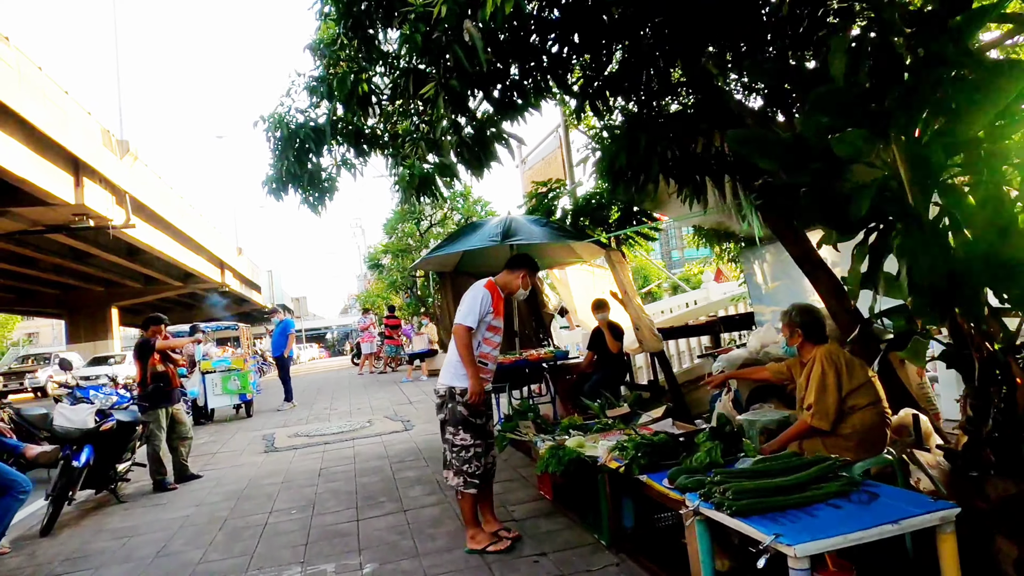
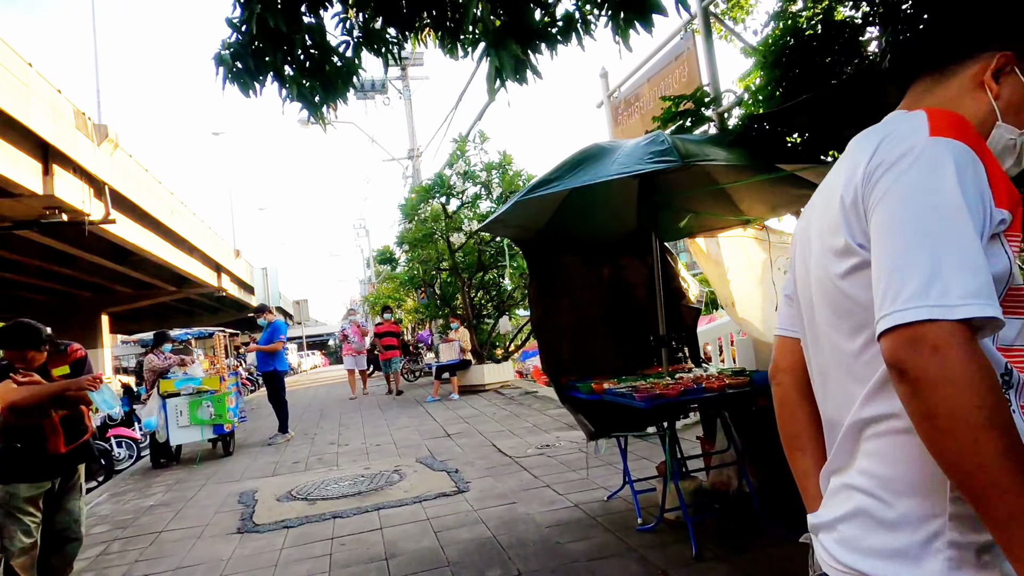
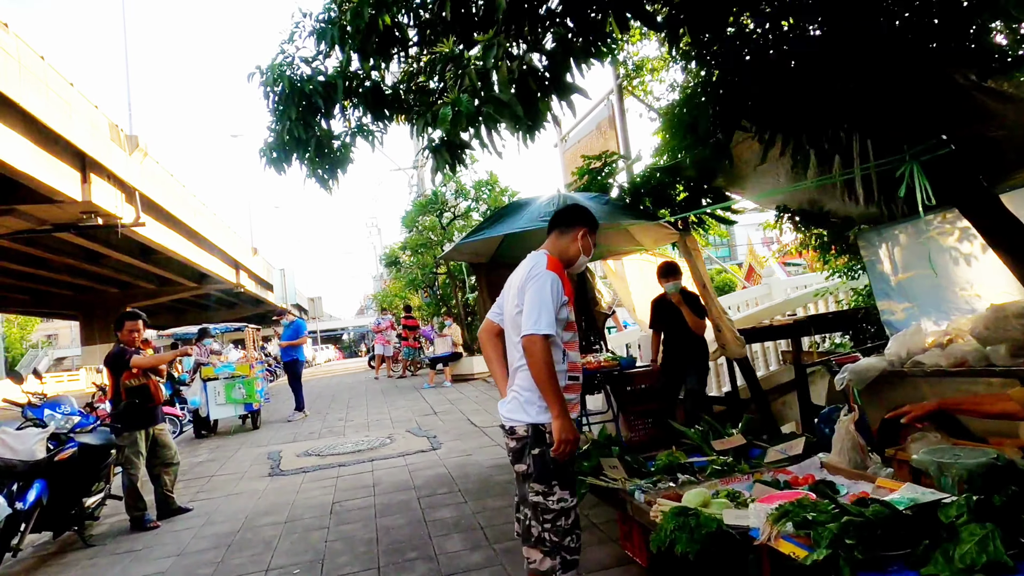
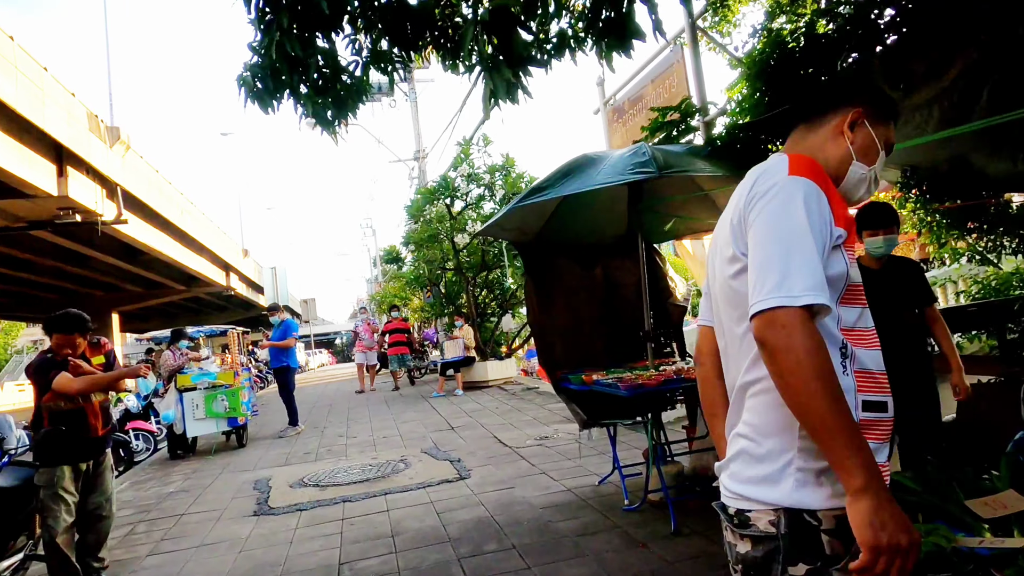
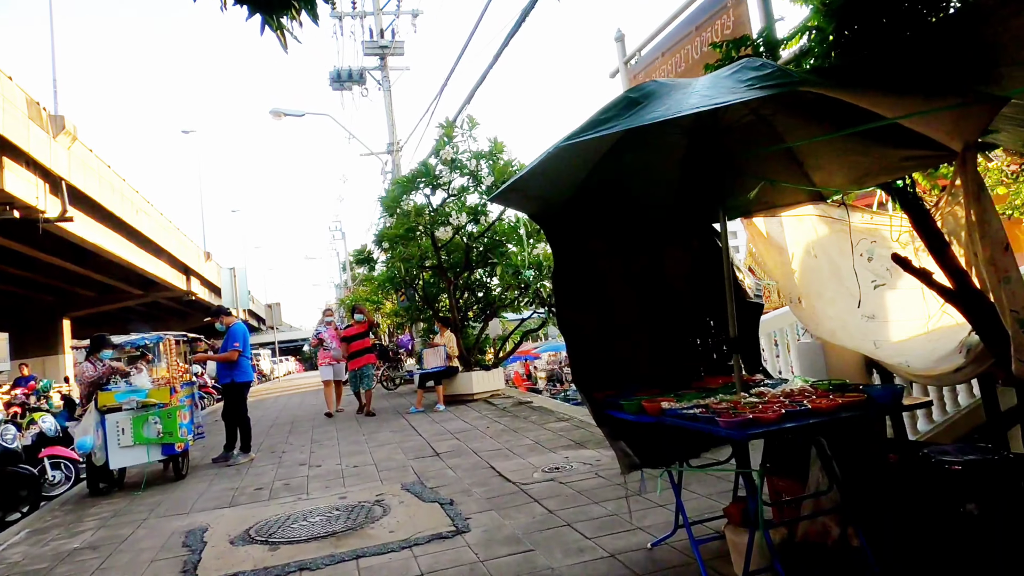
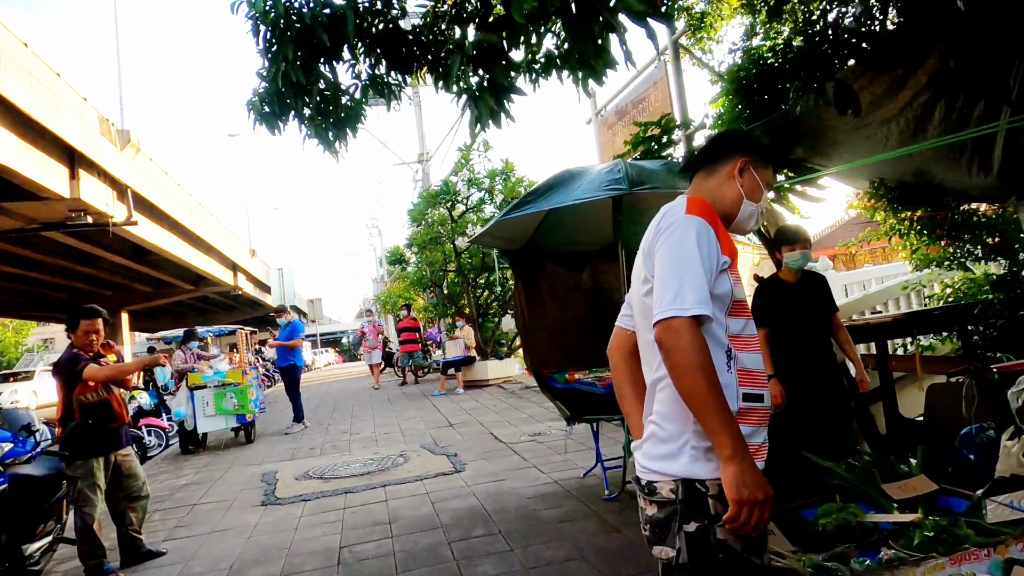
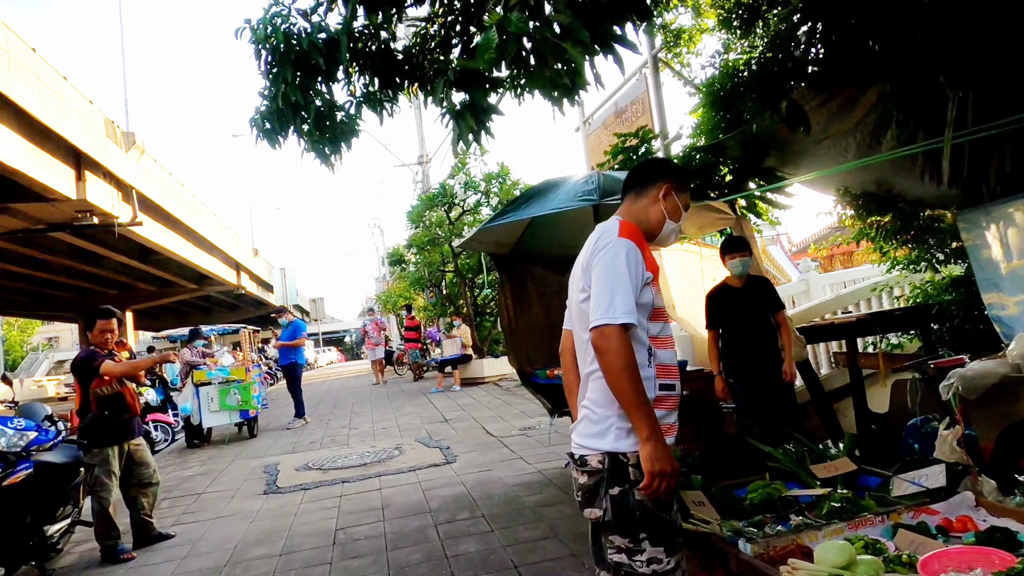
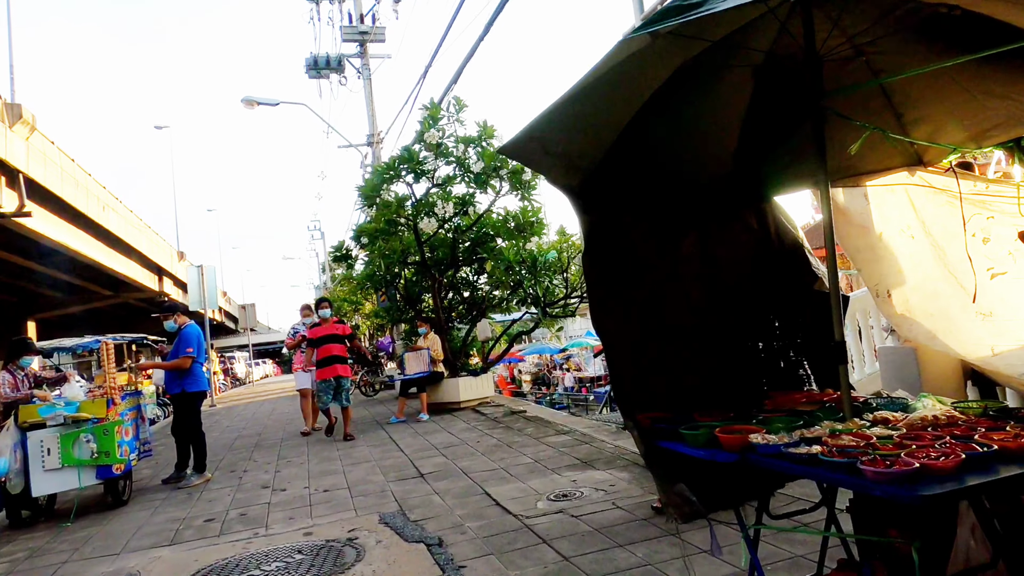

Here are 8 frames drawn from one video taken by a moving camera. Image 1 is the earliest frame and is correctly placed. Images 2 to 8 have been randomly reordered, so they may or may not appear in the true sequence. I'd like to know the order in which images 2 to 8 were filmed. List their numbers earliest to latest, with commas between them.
3, 7, 6, 4, 2, 5, 8
